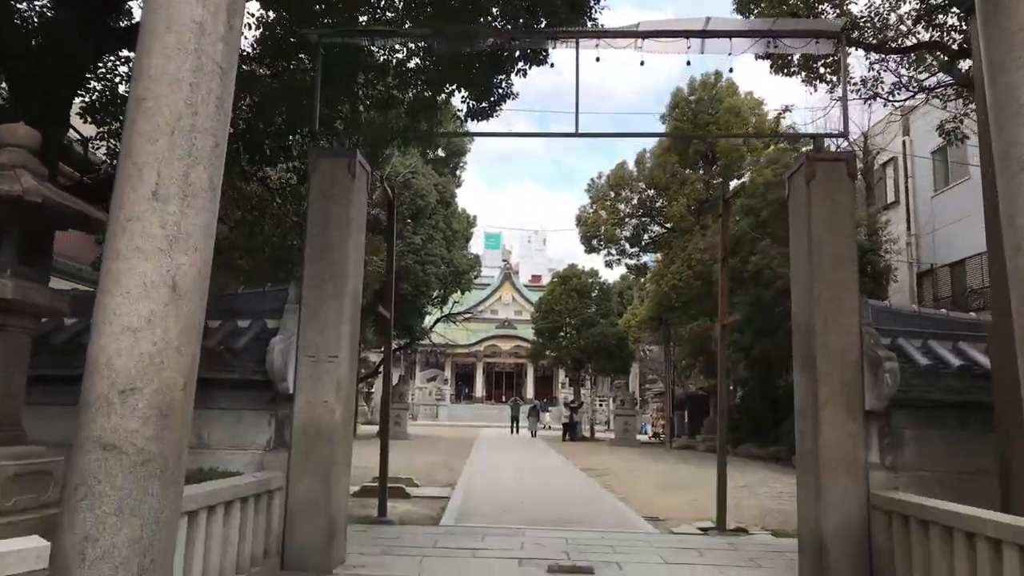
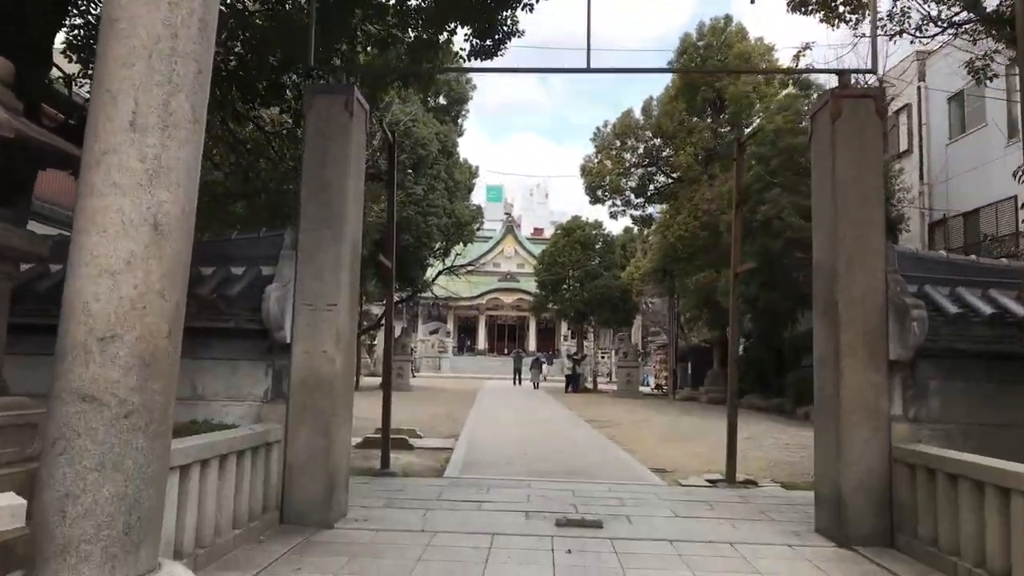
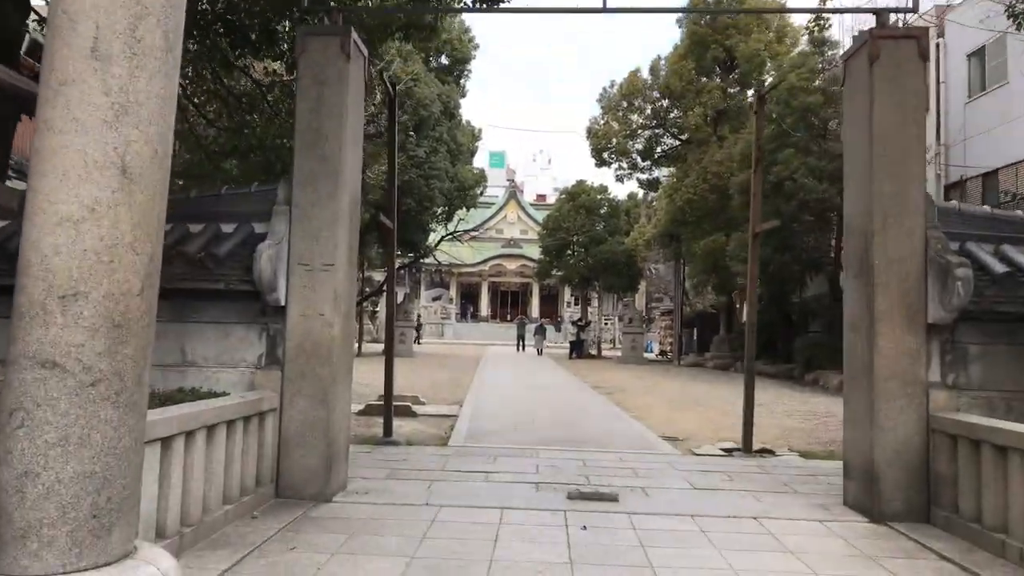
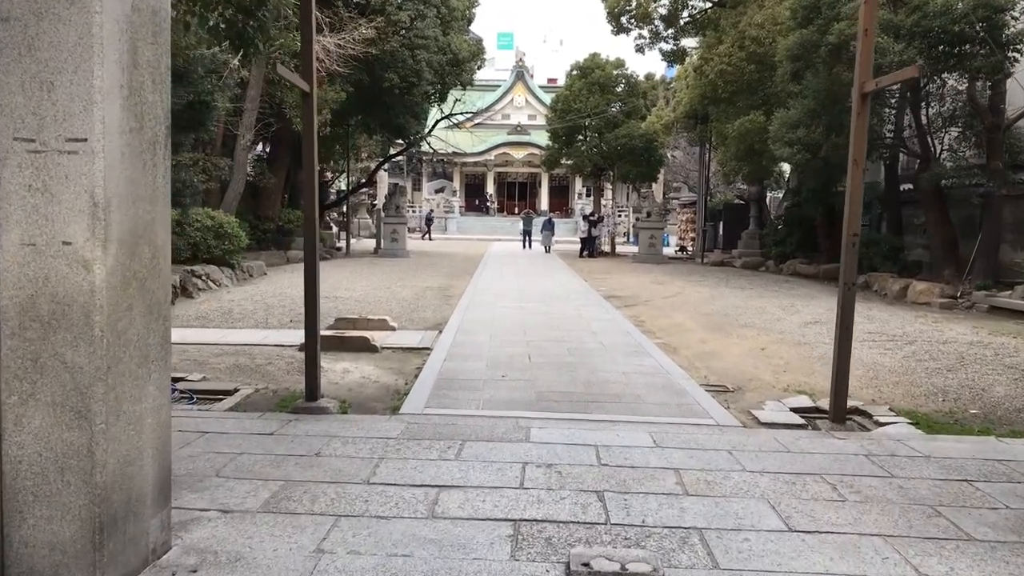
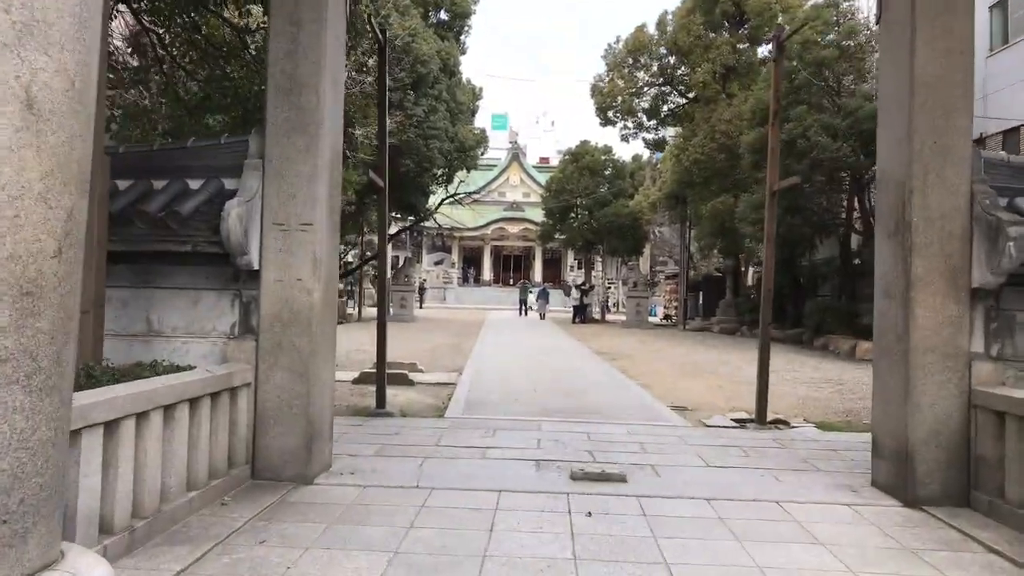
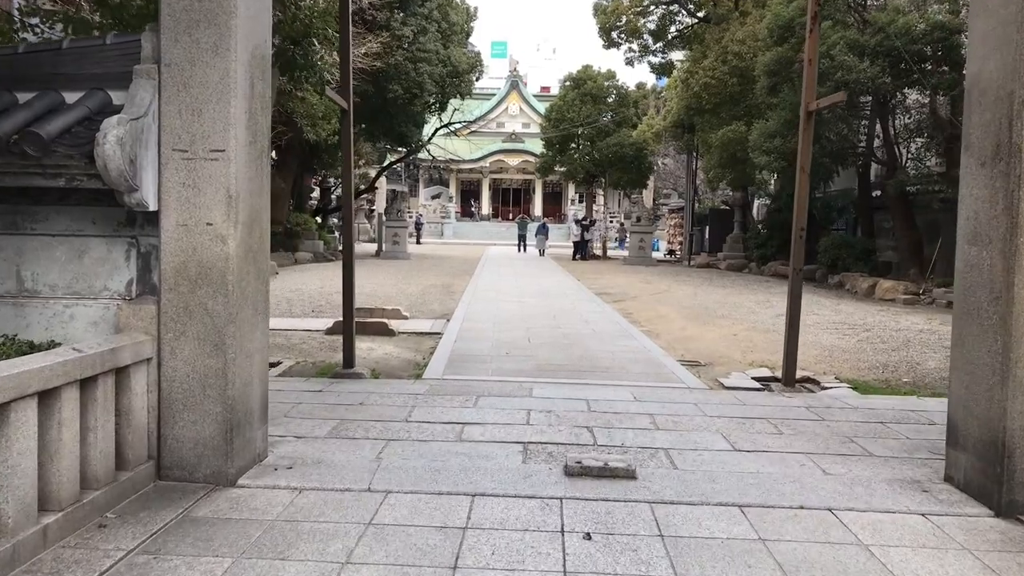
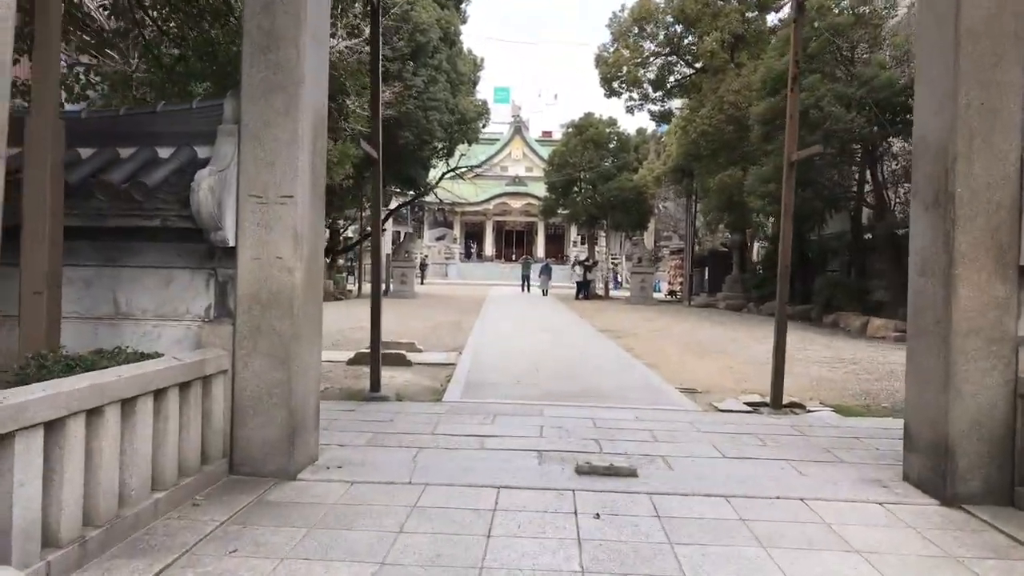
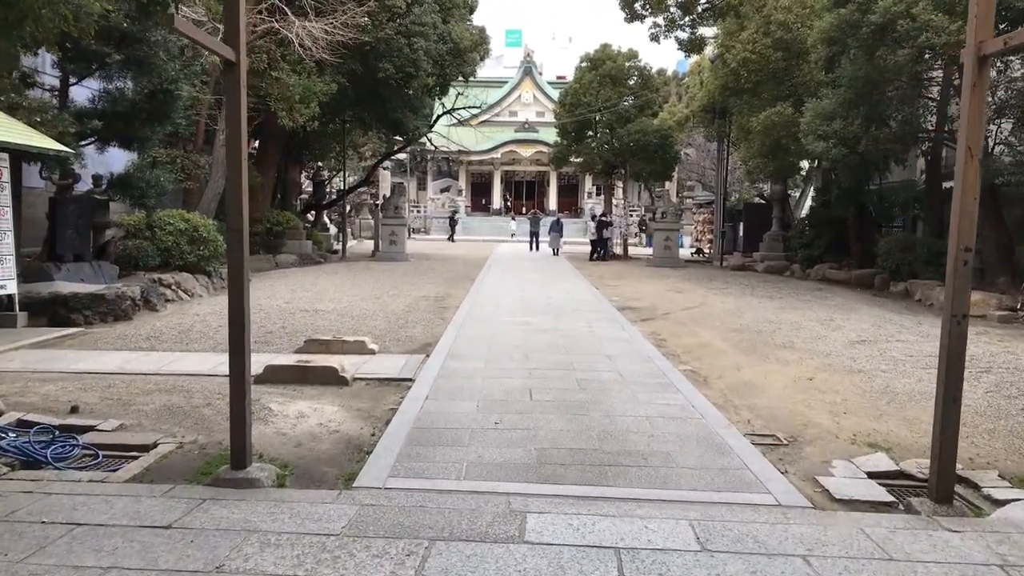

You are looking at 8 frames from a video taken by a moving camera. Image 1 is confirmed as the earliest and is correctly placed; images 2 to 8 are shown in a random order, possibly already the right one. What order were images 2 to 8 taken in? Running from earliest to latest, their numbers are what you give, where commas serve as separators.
2, 3, 5, 7, 6, 4, 8
